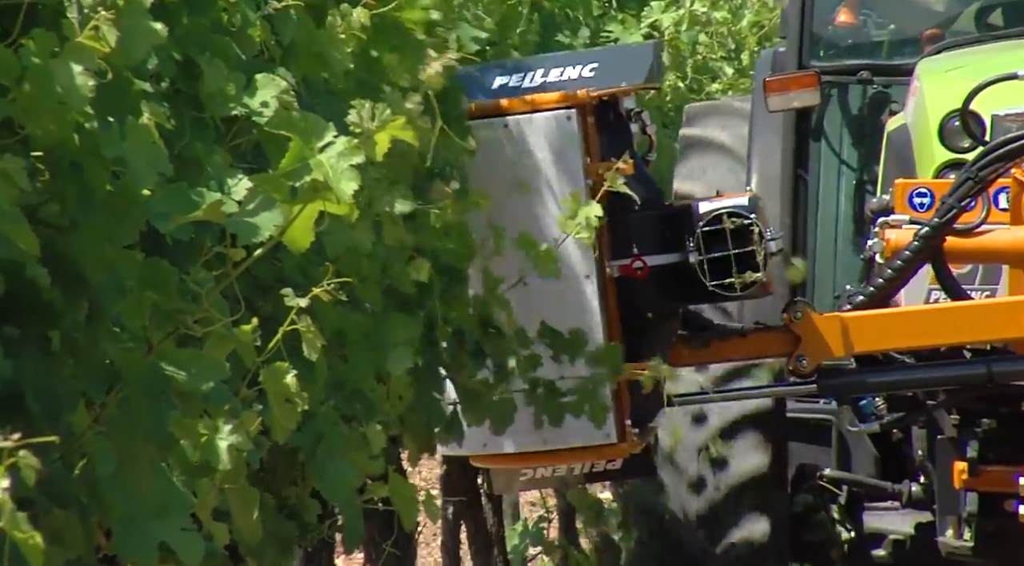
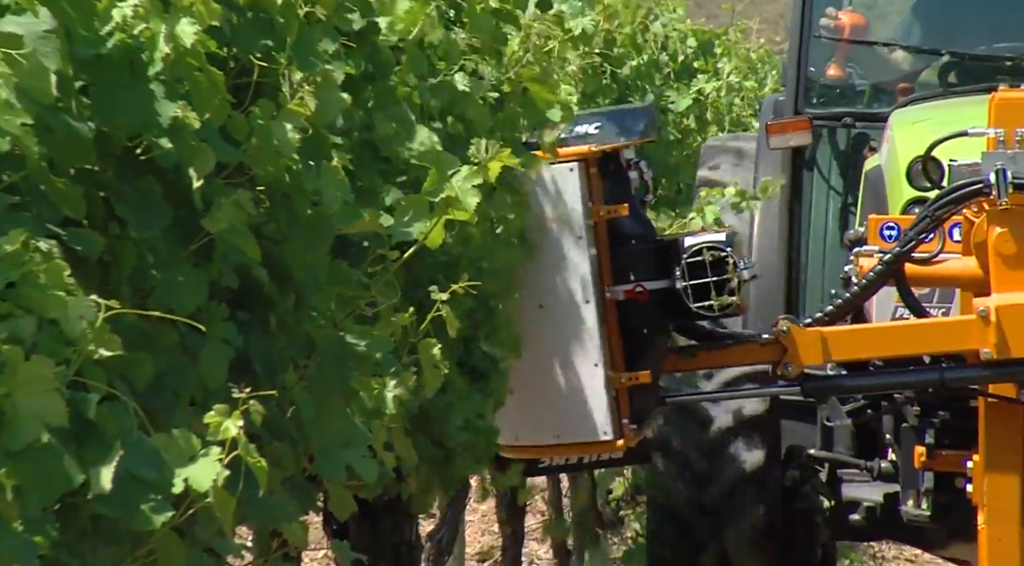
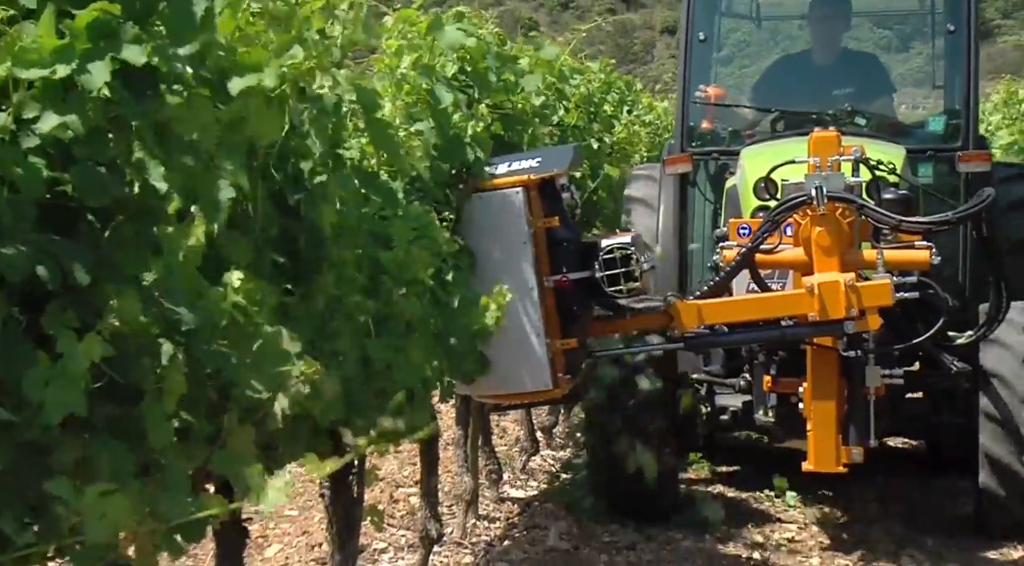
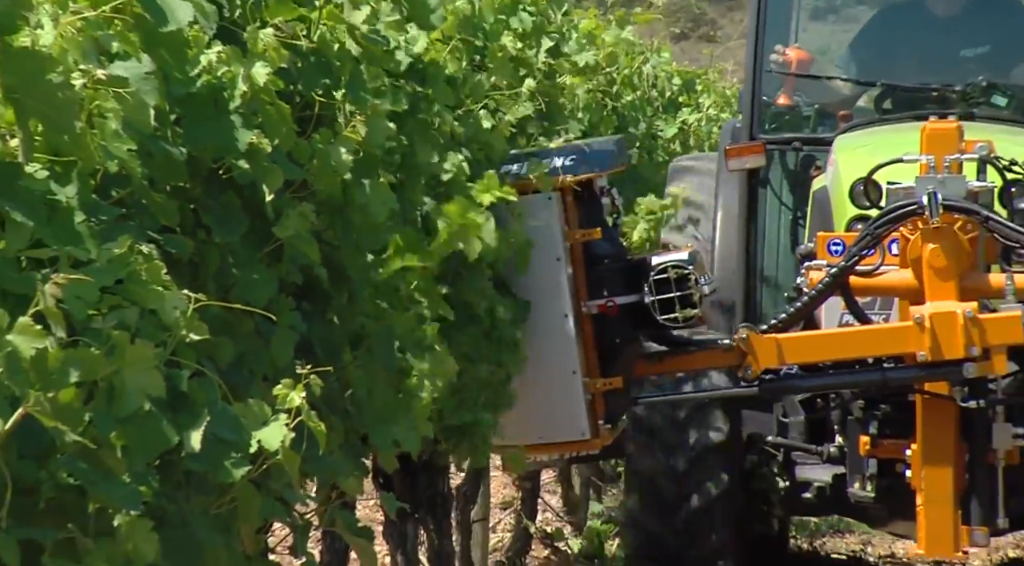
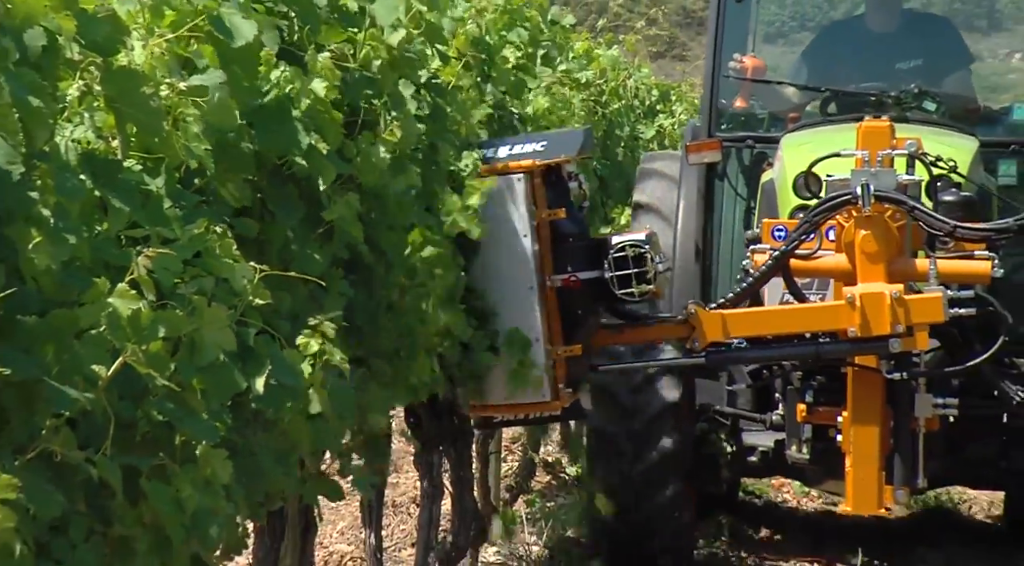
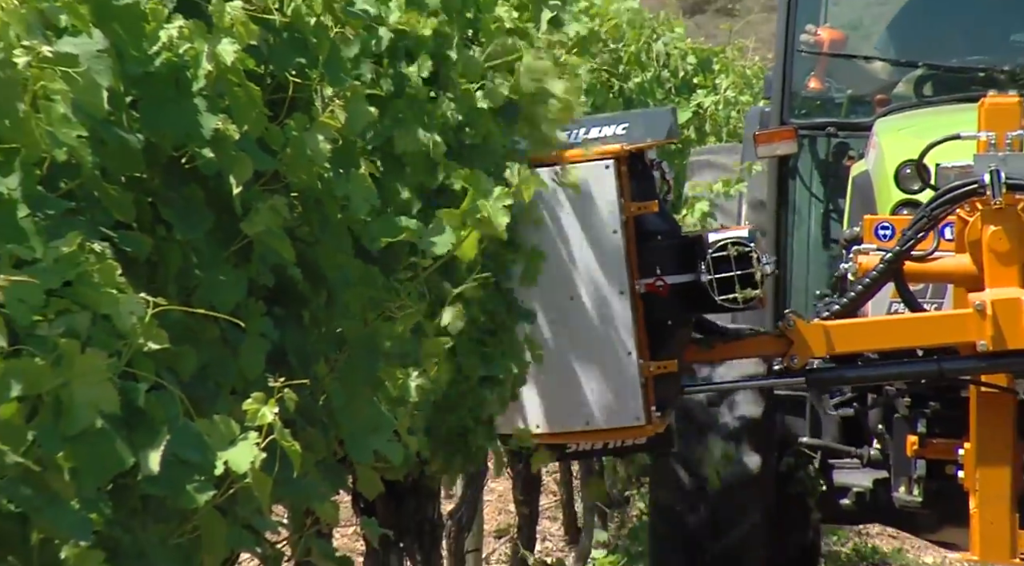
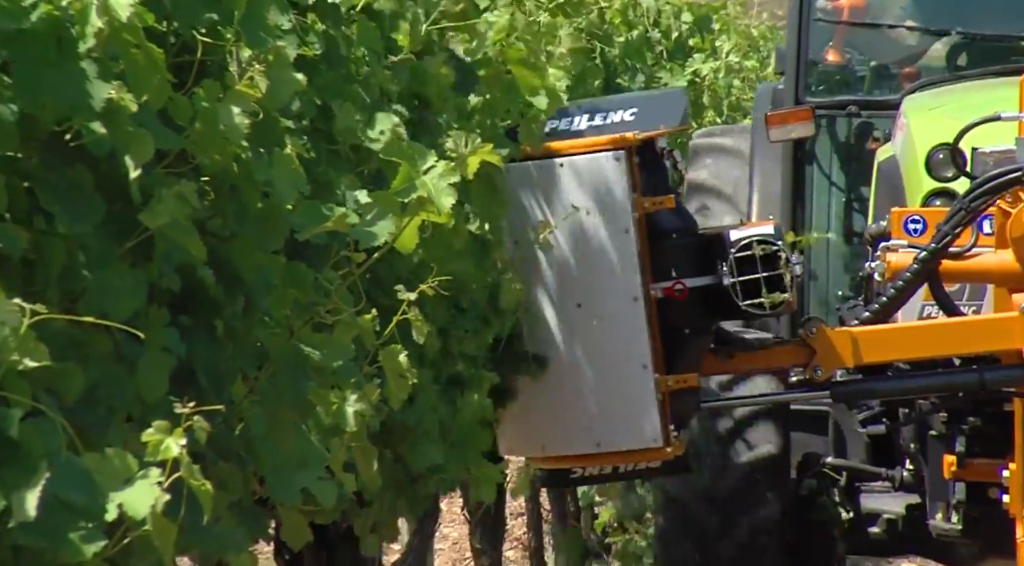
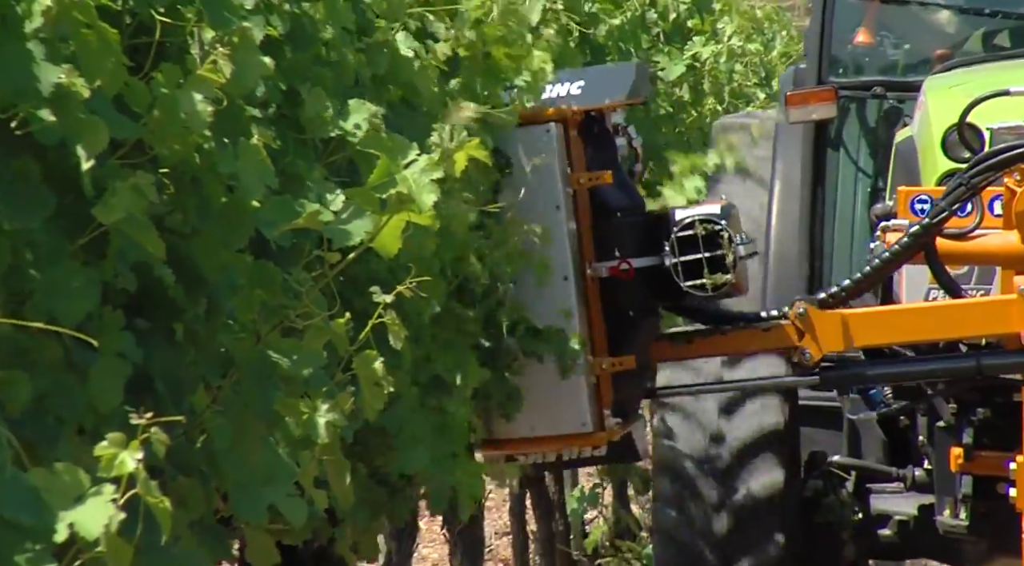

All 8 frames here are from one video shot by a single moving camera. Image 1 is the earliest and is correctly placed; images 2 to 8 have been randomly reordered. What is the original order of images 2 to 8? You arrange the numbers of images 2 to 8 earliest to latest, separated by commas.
8, 7, 2, 6, 4, 5, 3
